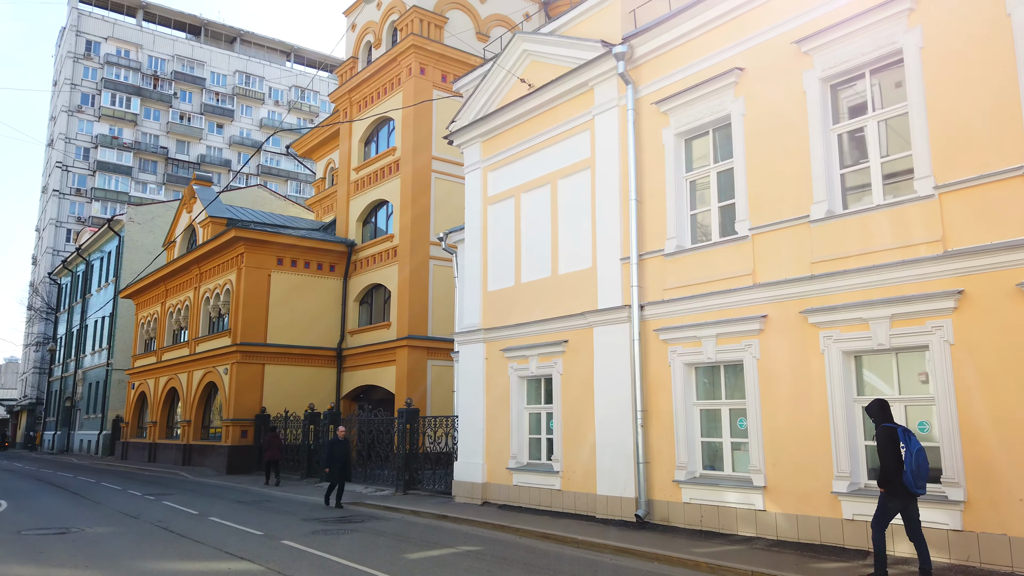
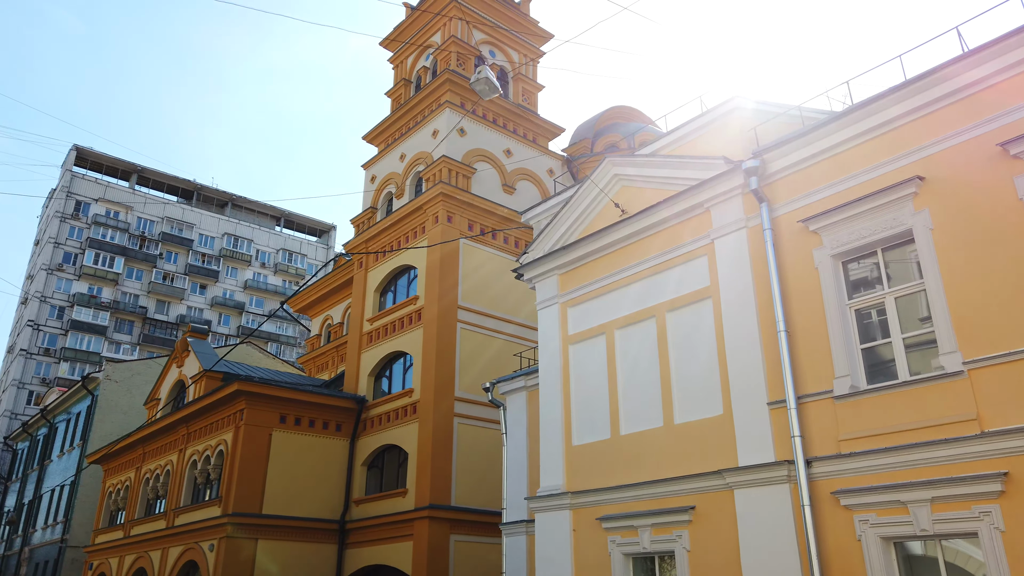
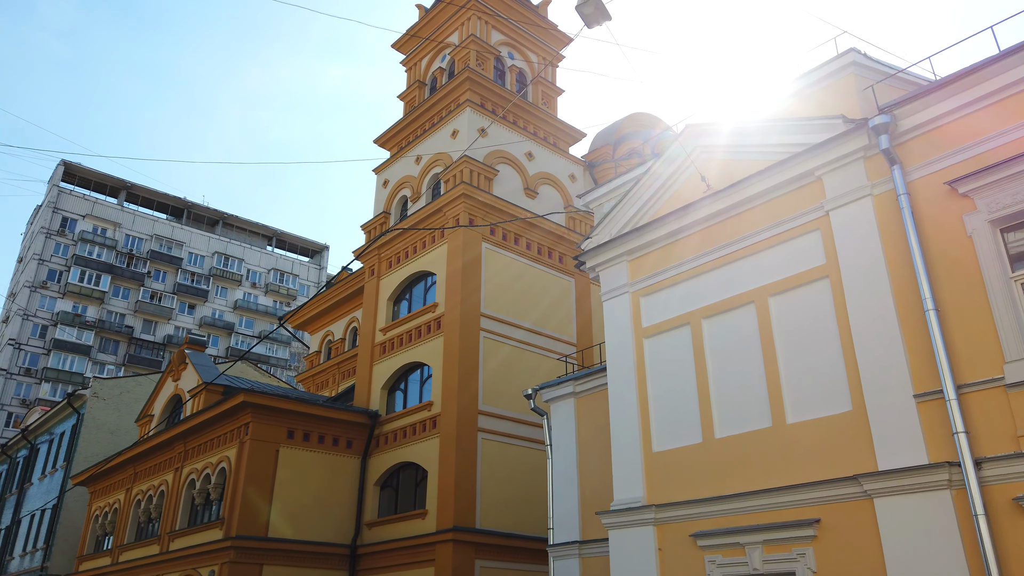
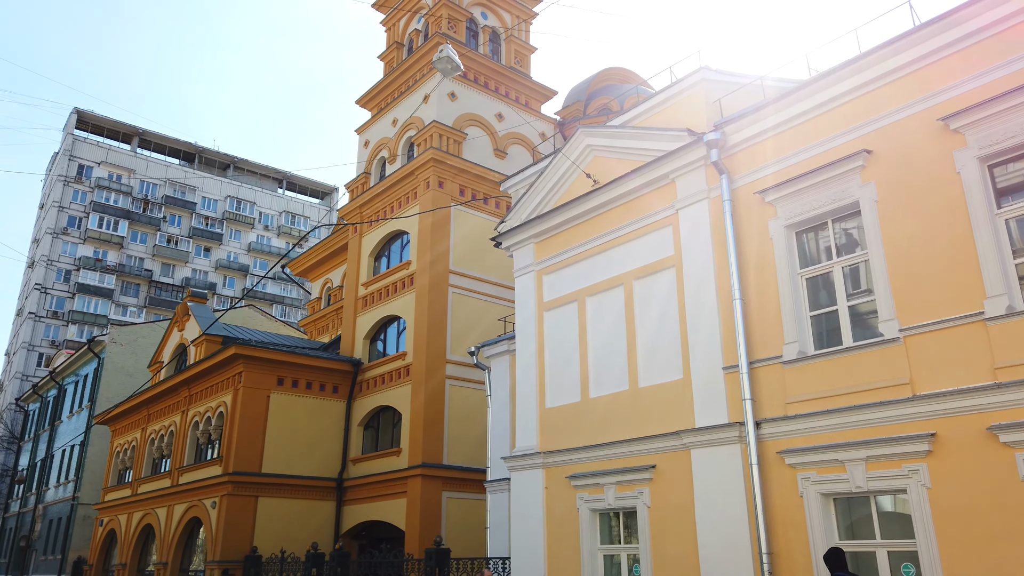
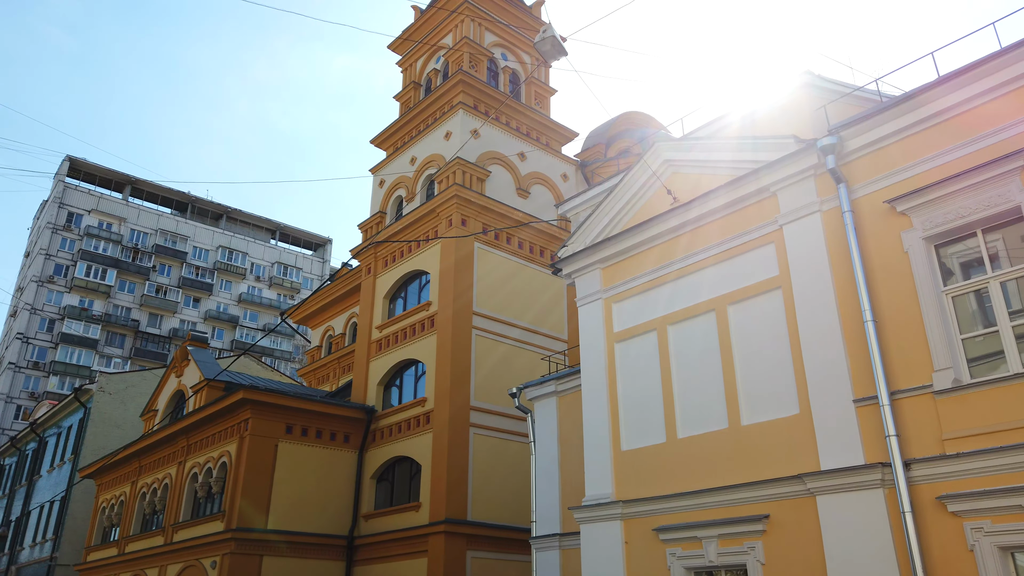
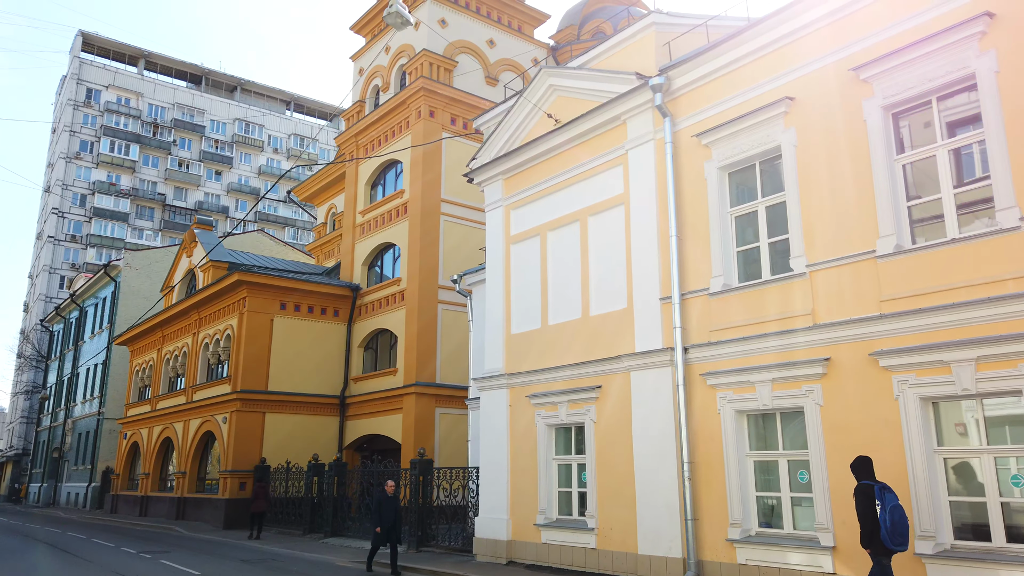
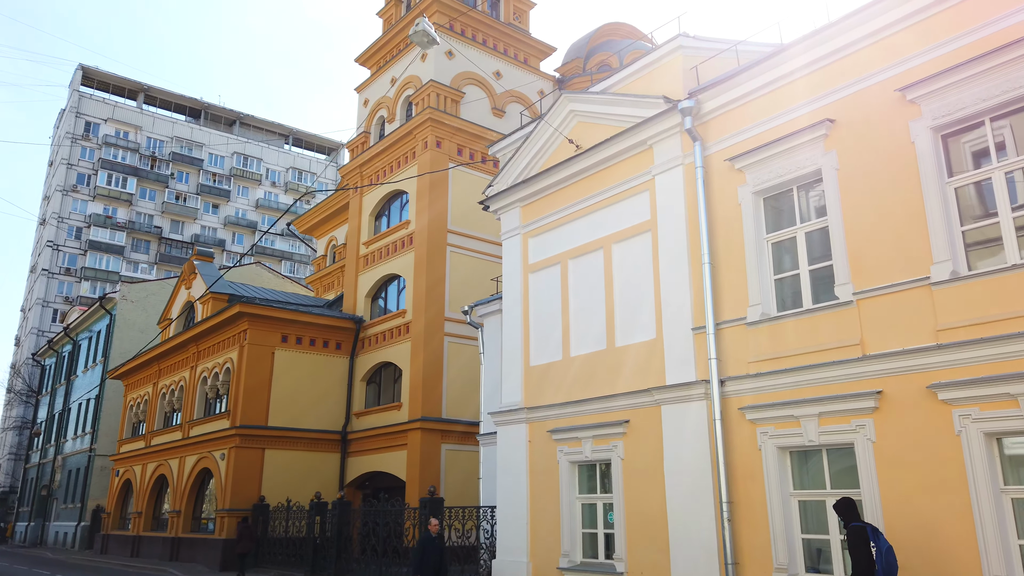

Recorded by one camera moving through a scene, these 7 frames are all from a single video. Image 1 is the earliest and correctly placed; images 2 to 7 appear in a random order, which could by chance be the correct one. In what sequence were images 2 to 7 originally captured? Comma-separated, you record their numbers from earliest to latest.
6, 7, 4, 2, 5, 3
